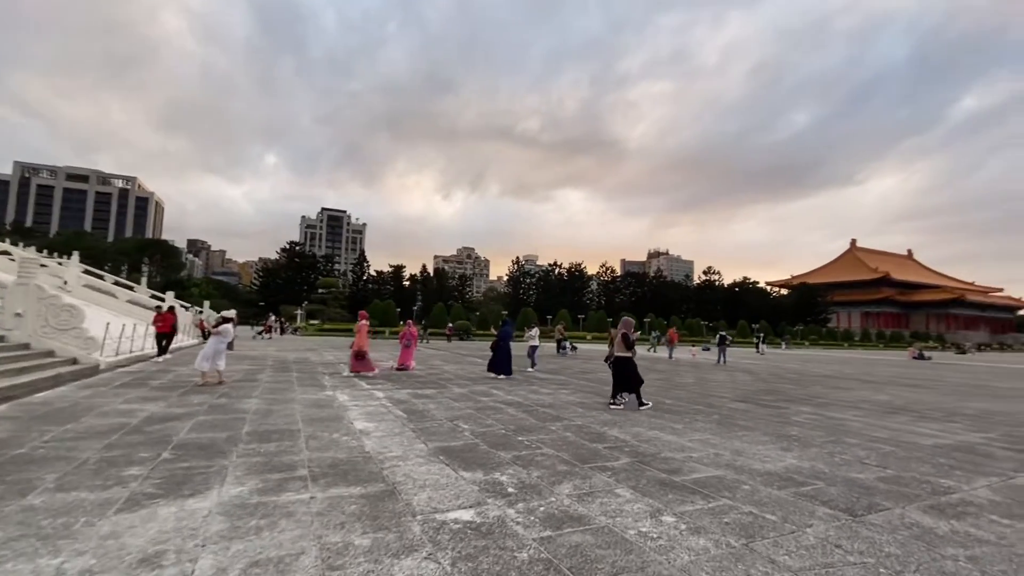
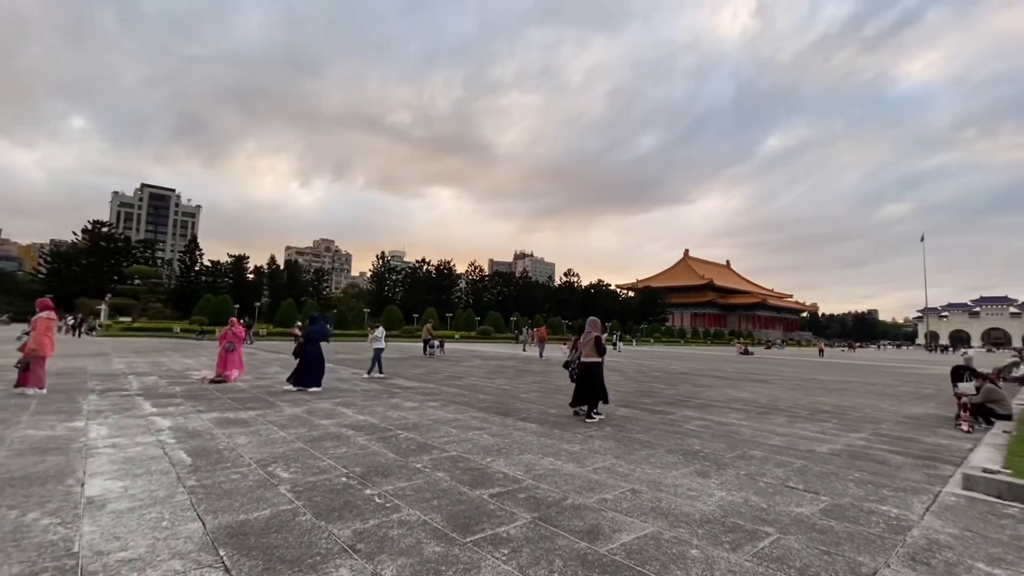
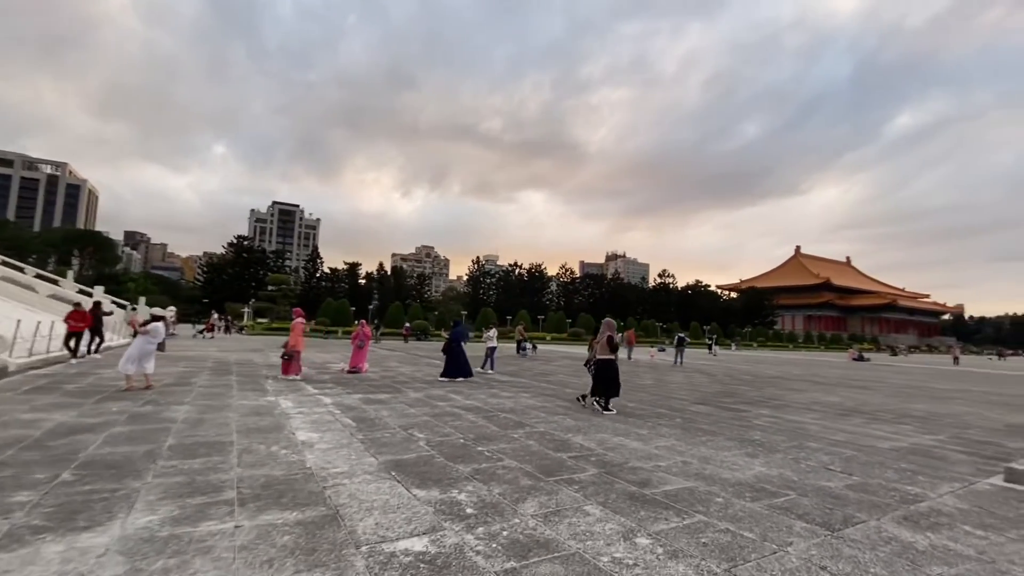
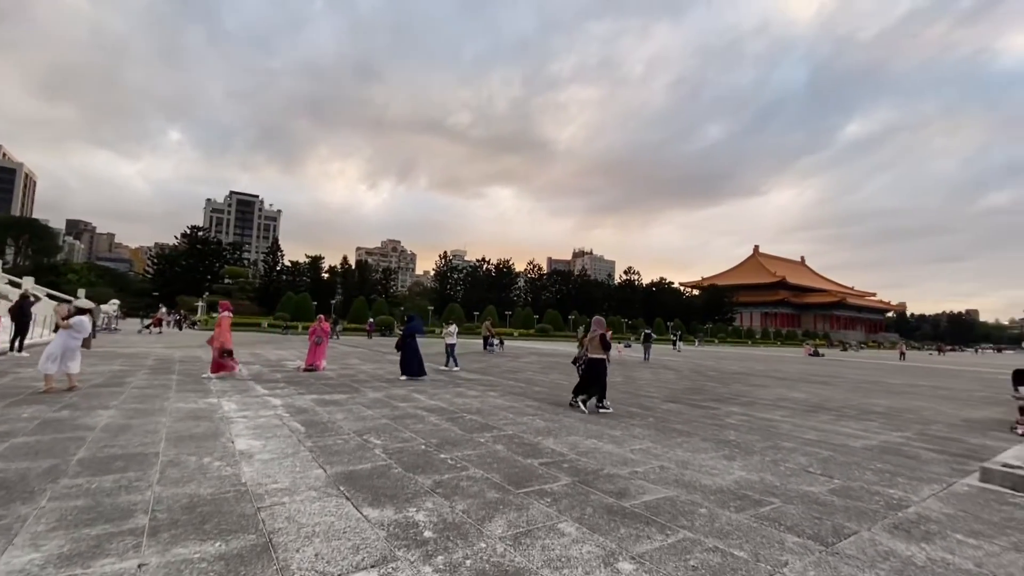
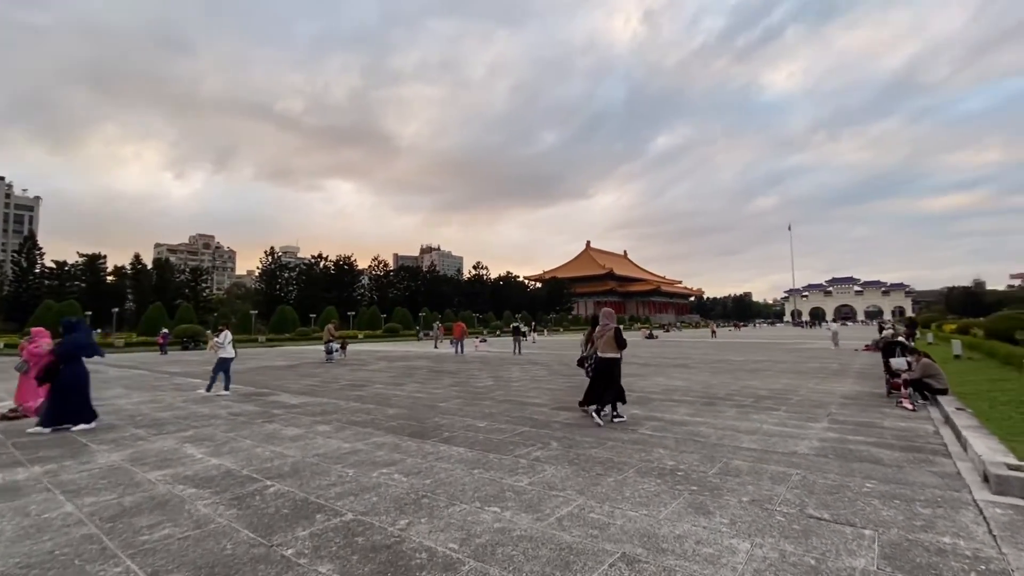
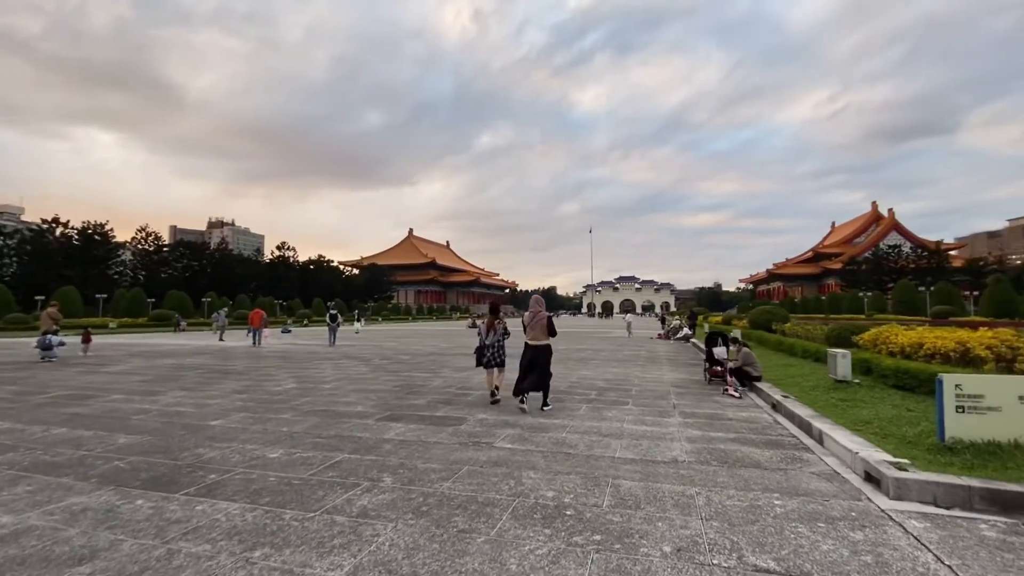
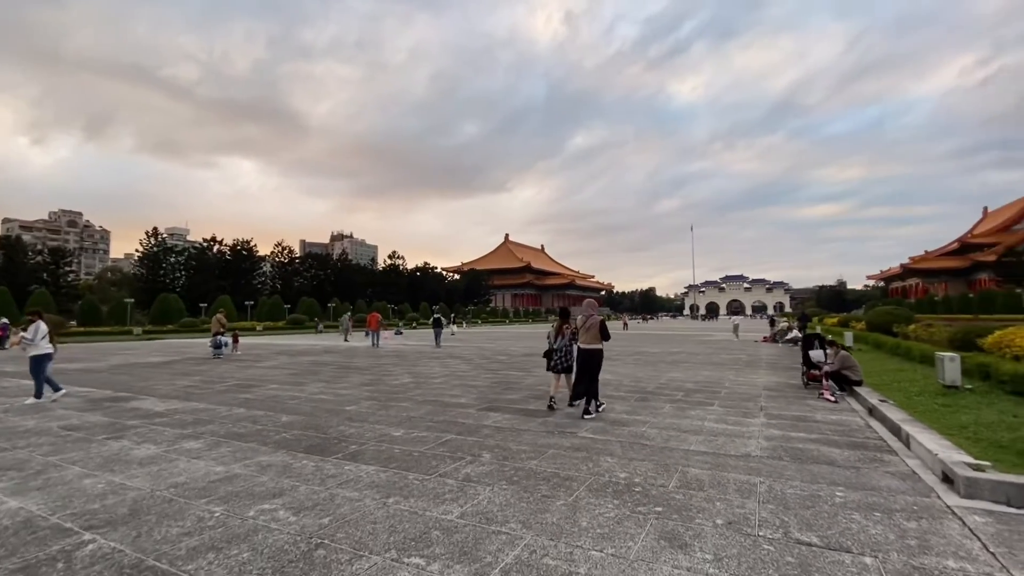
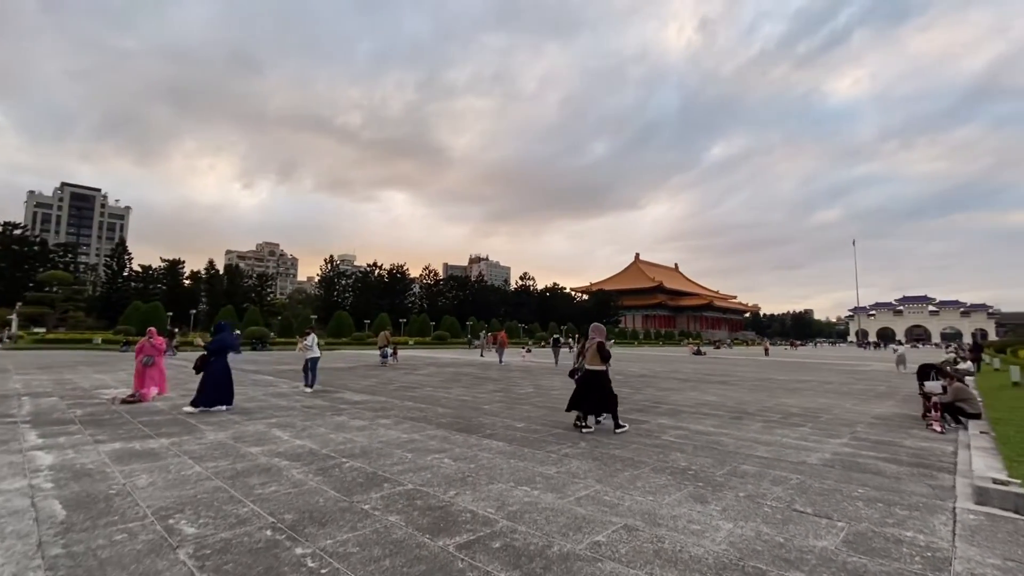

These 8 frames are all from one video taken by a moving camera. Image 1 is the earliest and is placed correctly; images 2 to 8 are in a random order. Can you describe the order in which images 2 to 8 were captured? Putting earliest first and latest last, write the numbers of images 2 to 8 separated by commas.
3, 4, 2, 8, 5, 7, 6
